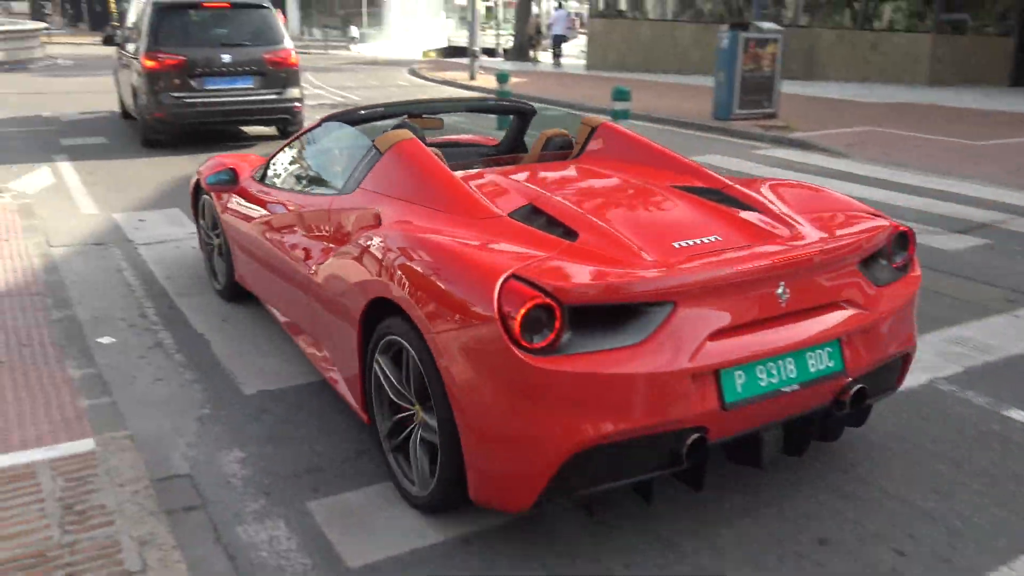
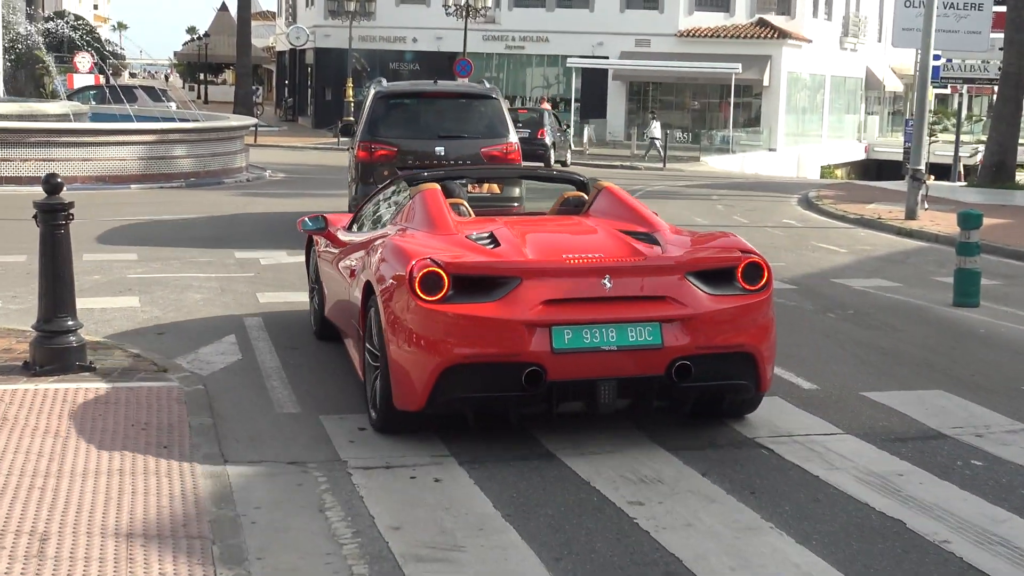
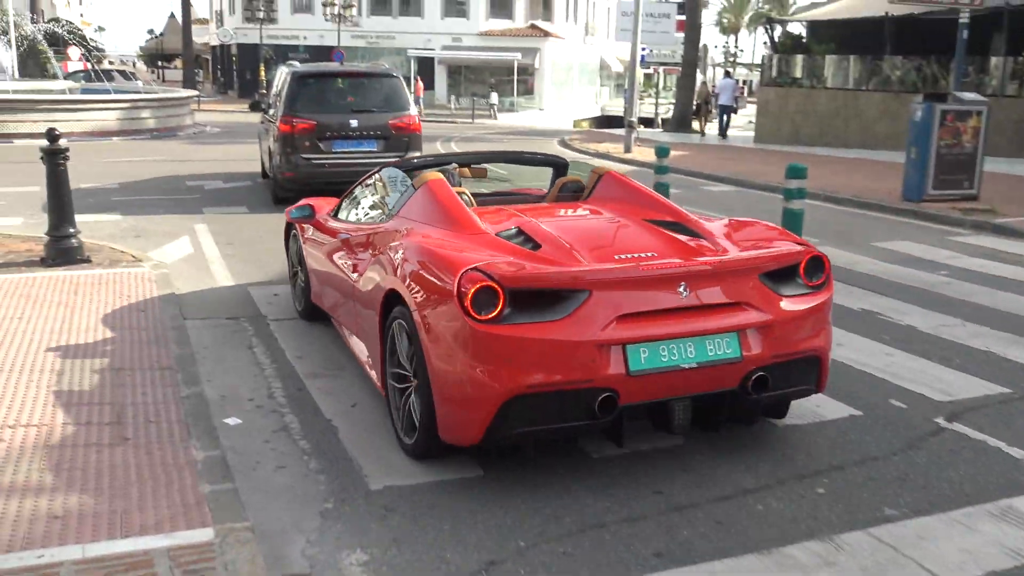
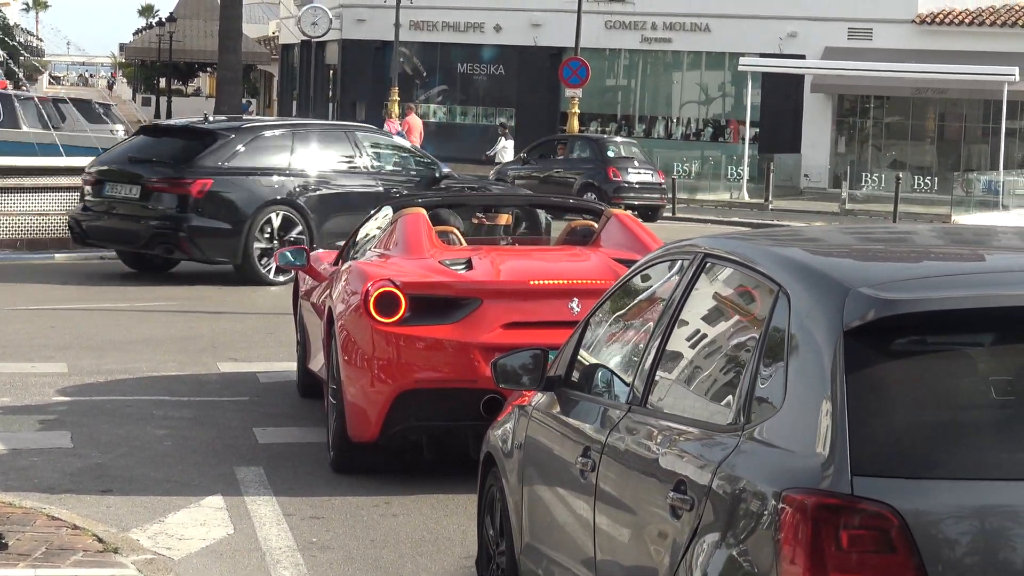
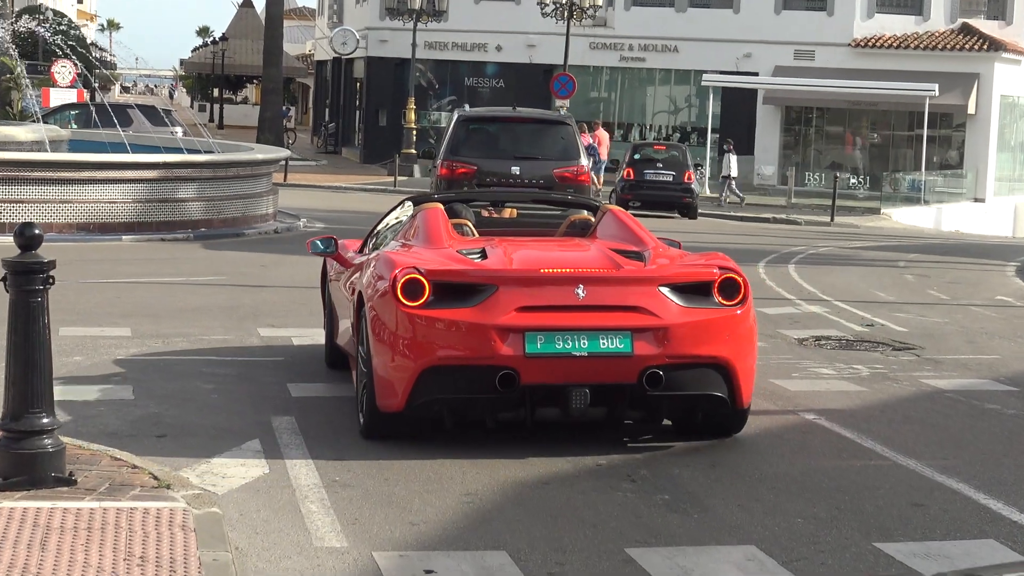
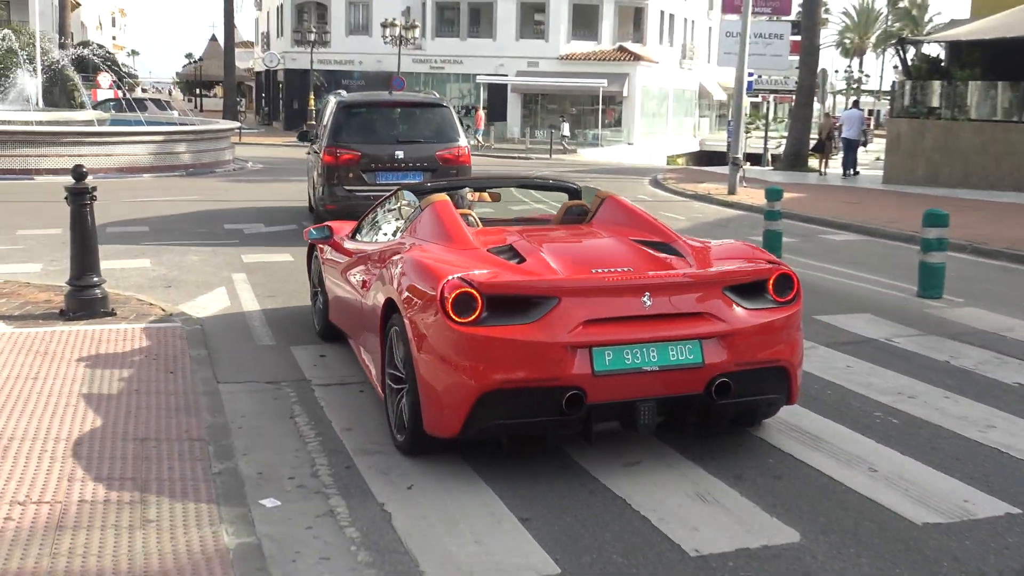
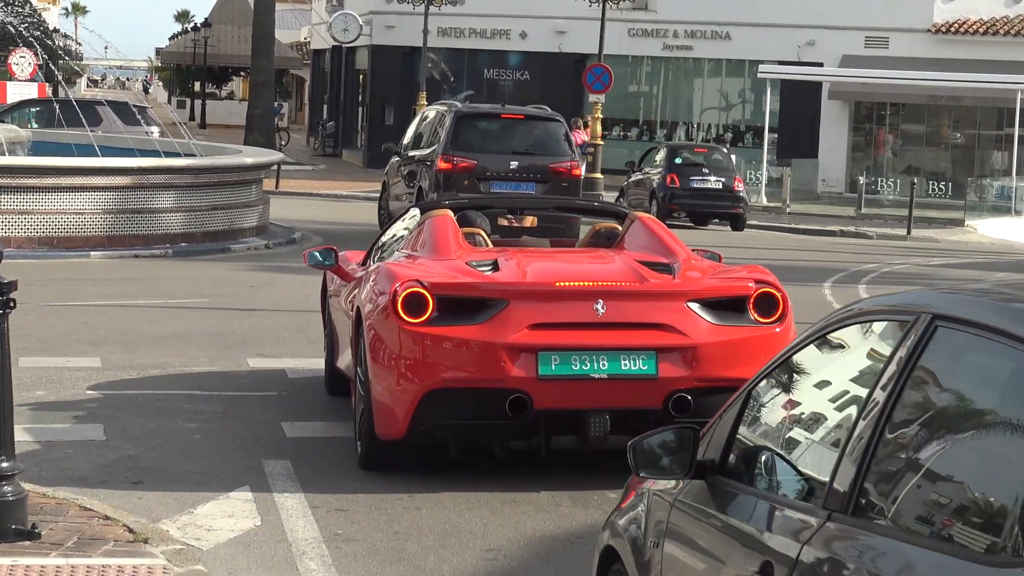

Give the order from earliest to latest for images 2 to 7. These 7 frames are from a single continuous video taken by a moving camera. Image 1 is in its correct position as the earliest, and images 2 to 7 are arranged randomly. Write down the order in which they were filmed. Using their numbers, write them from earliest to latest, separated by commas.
3, 6, 2, 5, 7, 4
